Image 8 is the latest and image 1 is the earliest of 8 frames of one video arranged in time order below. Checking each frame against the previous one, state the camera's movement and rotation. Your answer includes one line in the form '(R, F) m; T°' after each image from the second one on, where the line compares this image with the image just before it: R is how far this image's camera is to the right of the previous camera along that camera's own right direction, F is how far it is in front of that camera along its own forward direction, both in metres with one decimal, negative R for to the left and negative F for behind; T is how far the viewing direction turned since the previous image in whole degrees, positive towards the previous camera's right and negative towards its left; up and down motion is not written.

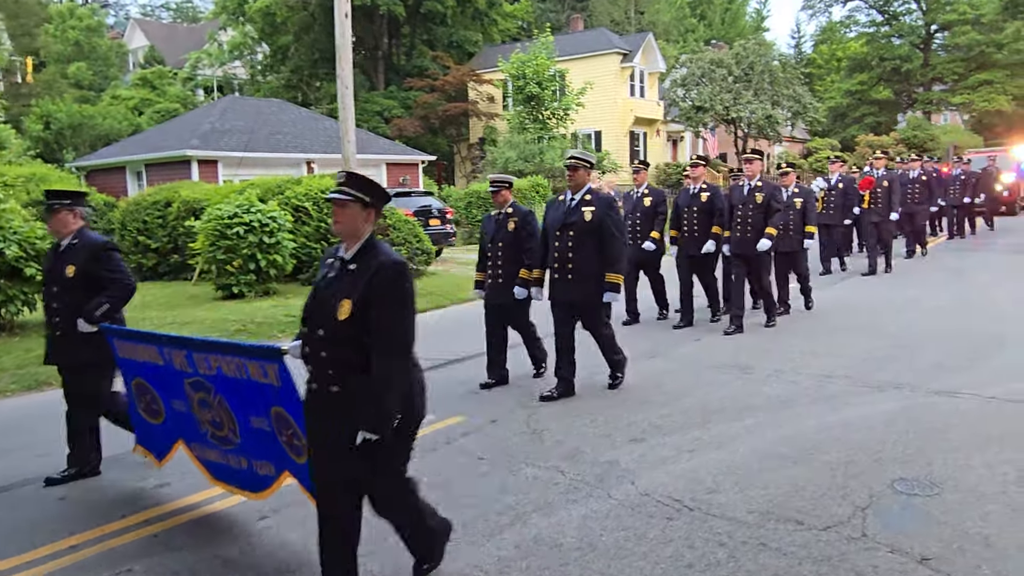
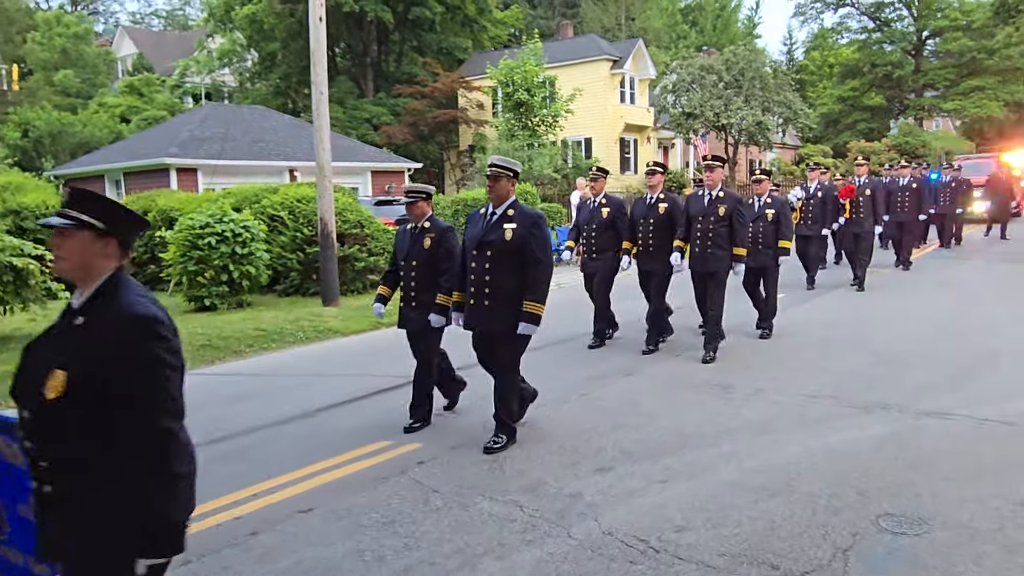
(+0.3, +0.4) m; 0°
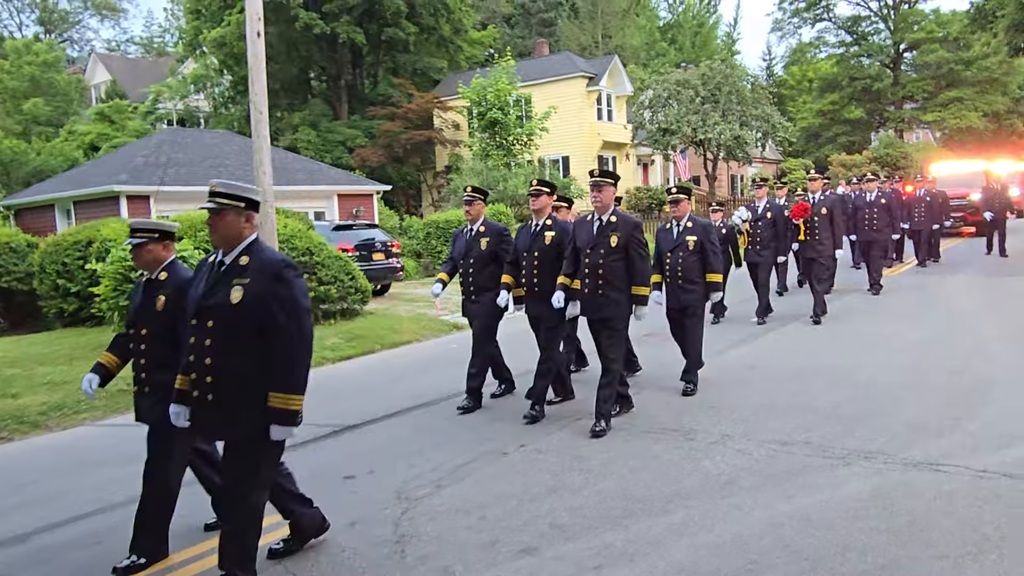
(+0.5, +0.9) m; +1°
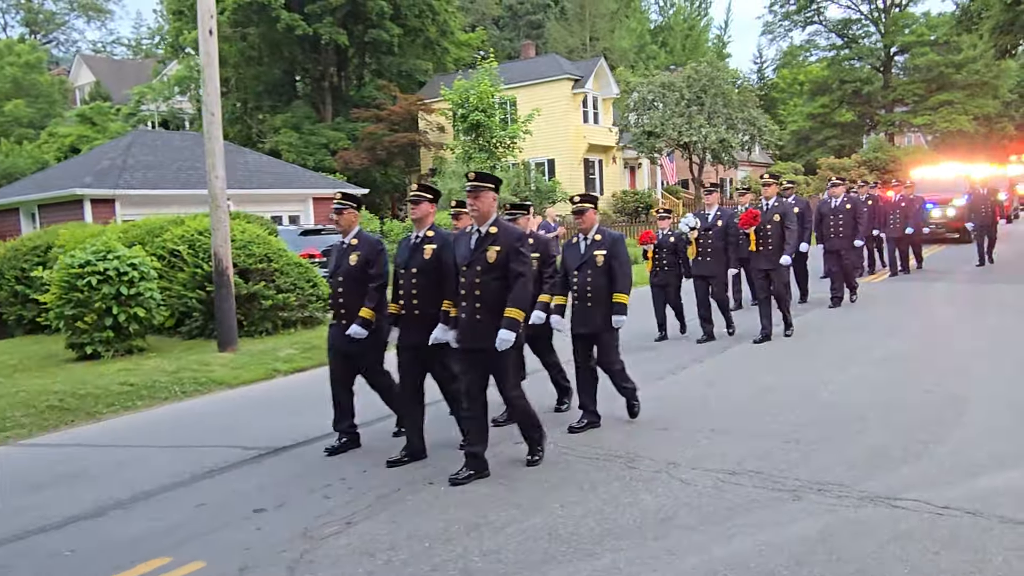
(+0.5, +0.5) m; 0°
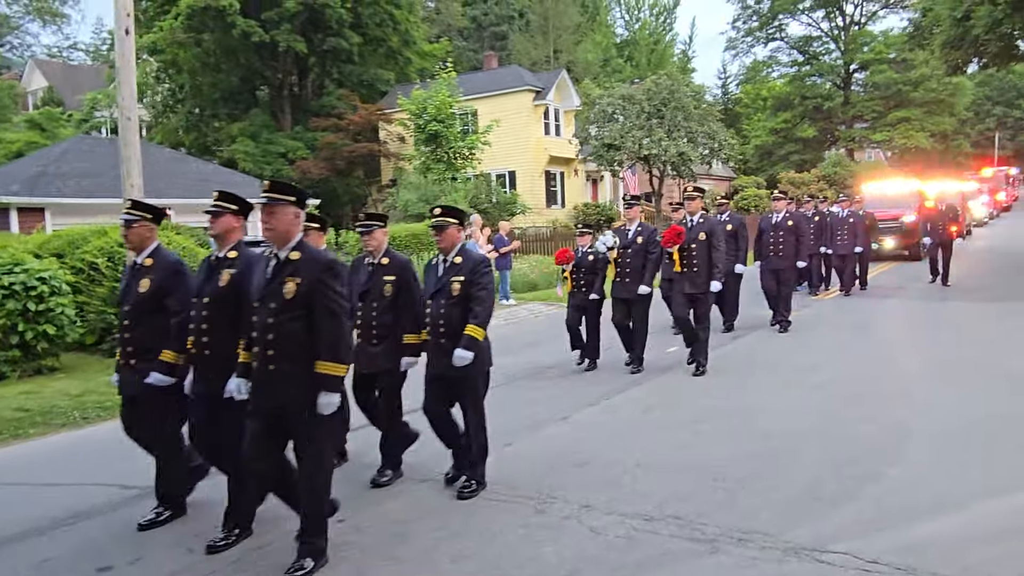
(+0.5, +0.5) m; +2°
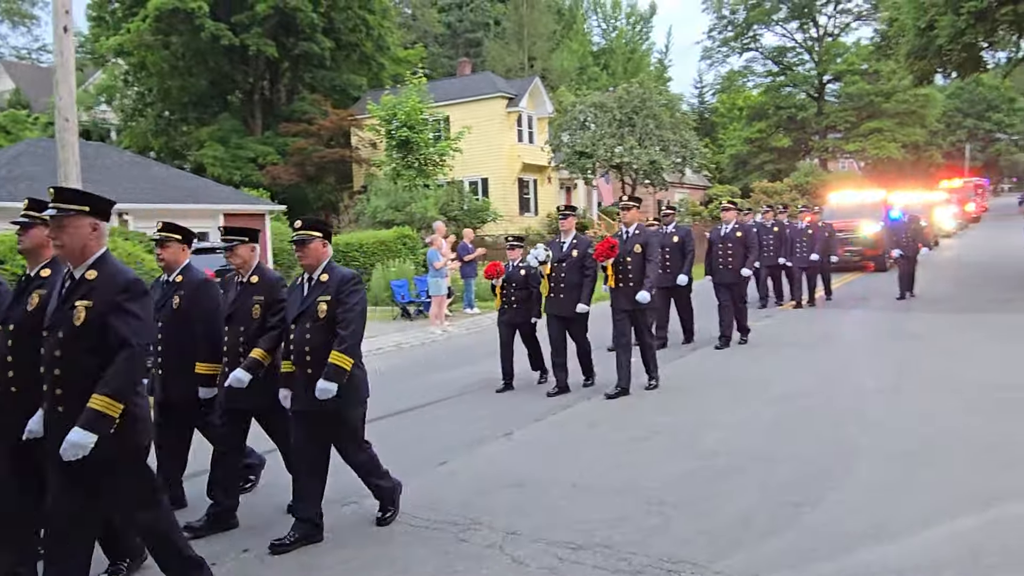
(+0.4, +0.3) m; +2°
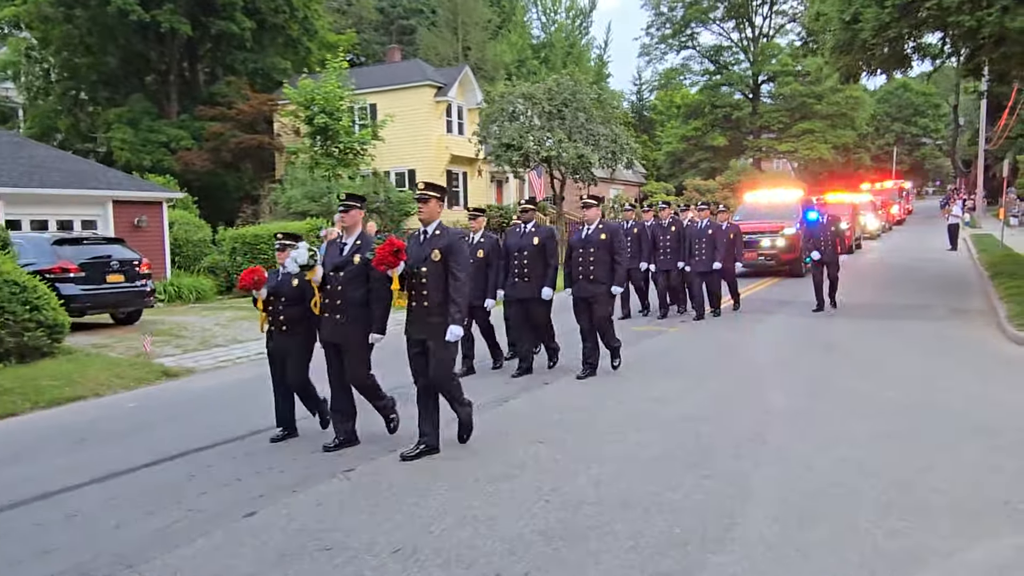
(+0.8, +1.1) m; +4°
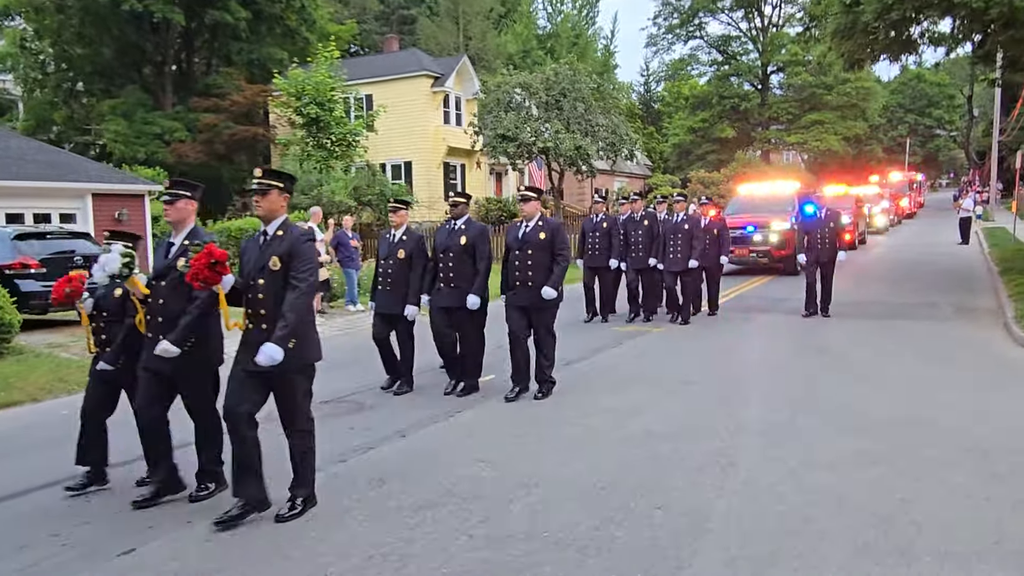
(+0.5, +0.7) m; -1°
